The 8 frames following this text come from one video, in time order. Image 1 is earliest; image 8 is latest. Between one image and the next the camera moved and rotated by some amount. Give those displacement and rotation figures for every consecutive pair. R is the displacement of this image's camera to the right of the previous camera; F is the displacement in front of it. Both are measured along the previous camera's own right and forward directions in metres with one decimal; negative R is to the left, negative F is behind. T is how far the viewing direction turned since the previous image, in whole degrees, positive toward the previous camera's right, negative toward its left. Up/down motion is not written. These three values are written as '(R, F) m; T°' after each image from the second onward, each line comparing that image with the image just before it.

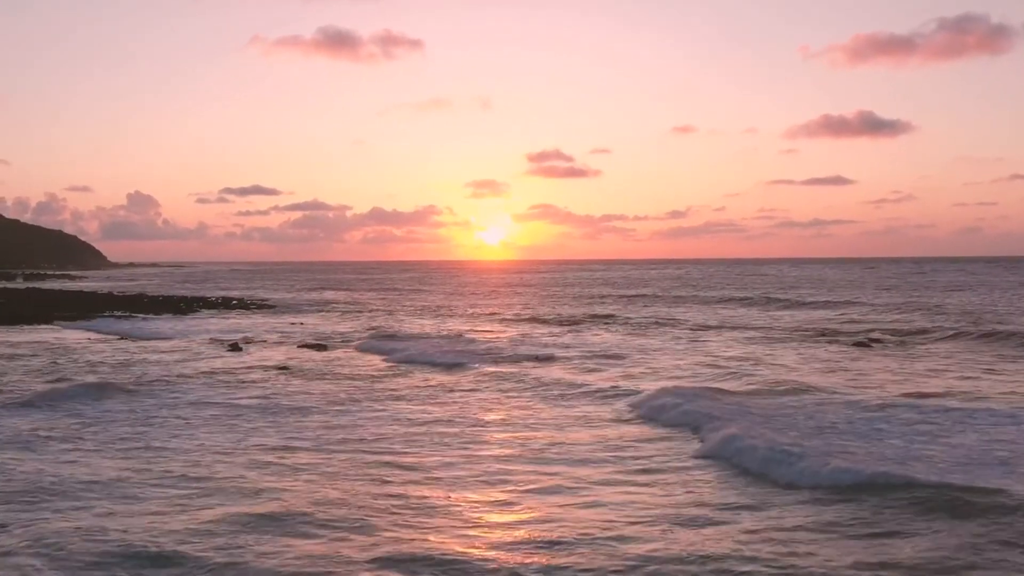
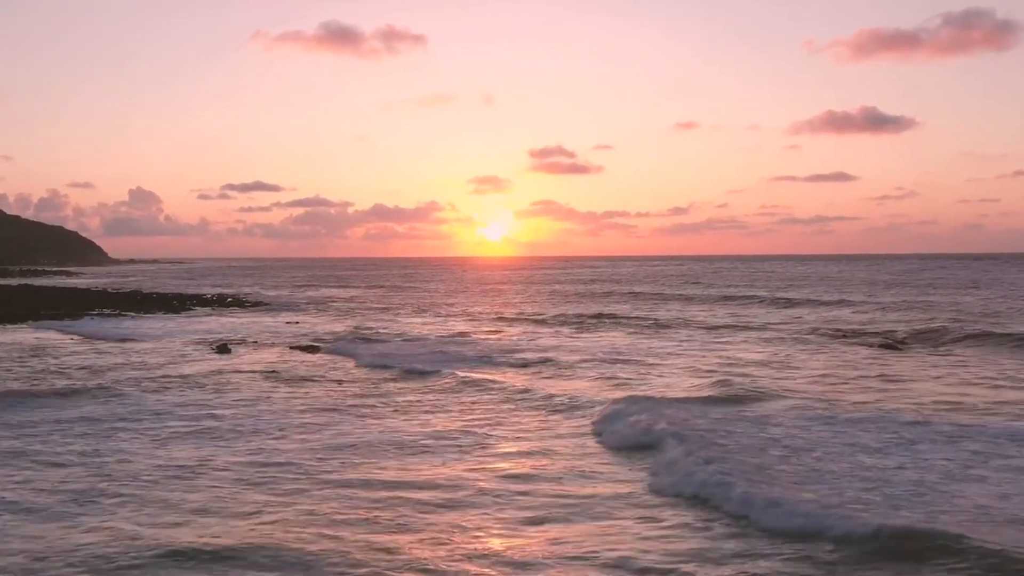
(0.0, +1.6) m; 0°
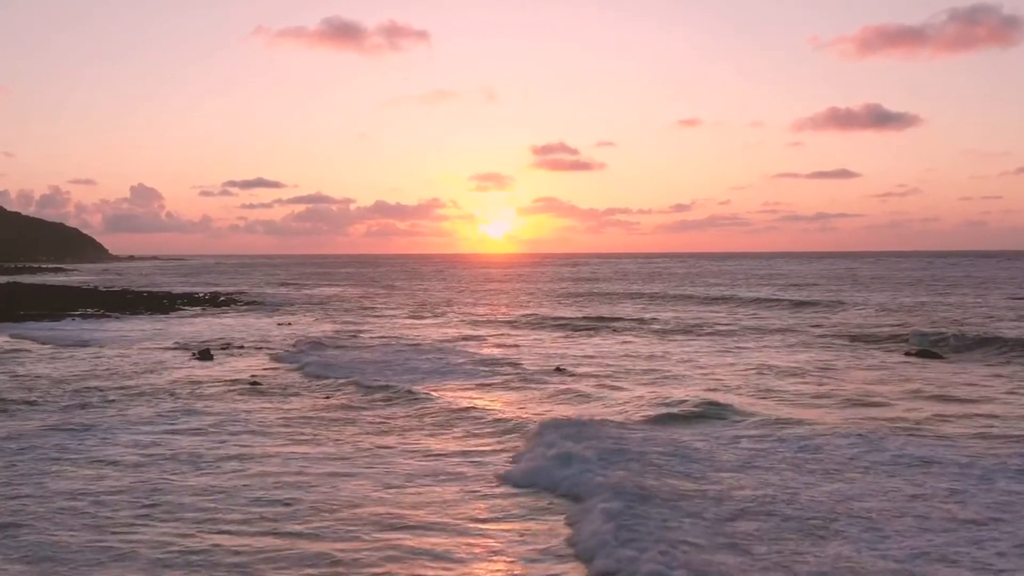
(-0.1, +2.2) m; 0°
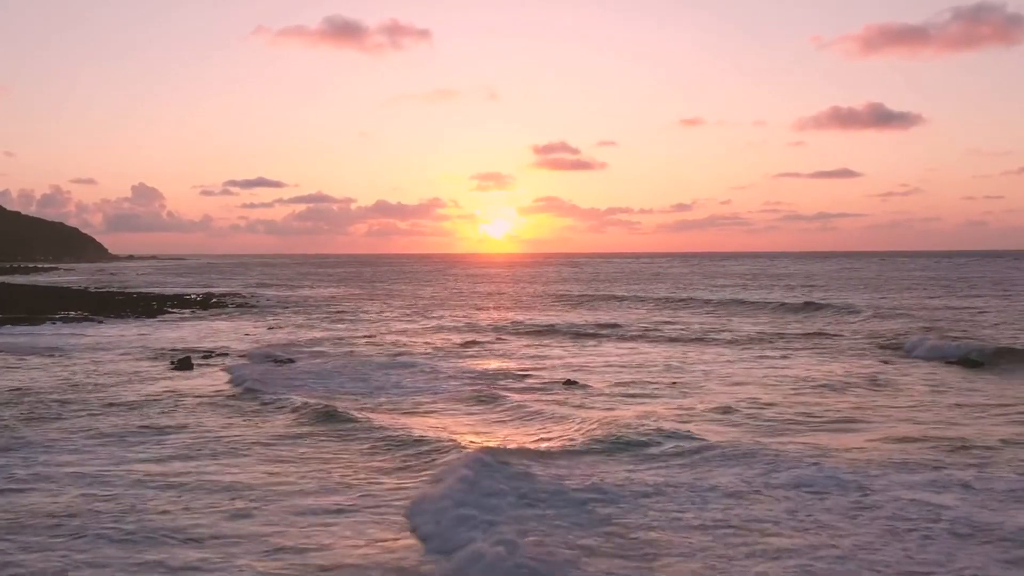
(-0.1, +2.1) m; 0°
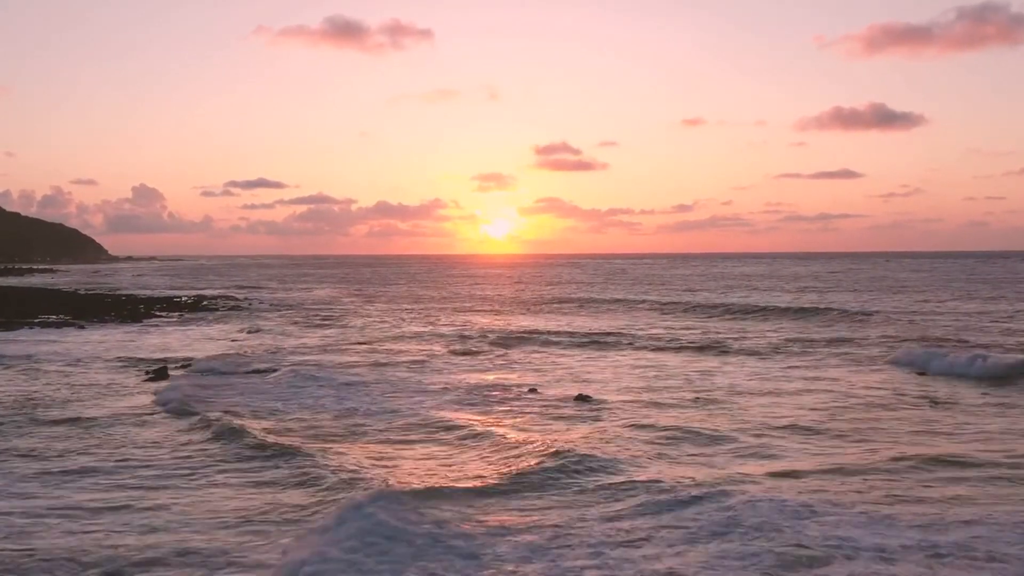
(-0.1, +2.1) m; 0°
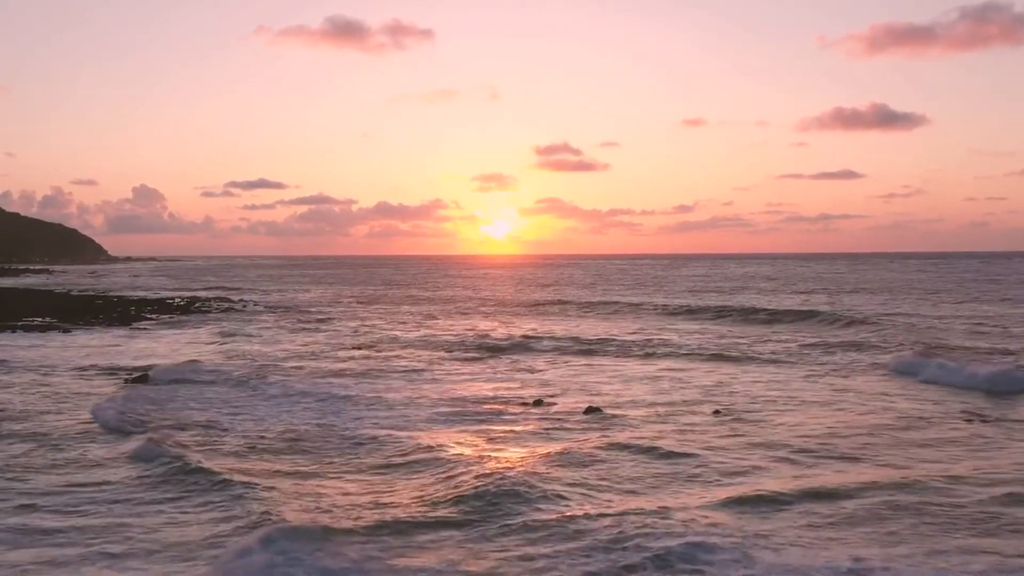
(-0.1, +1.5) m; 0°
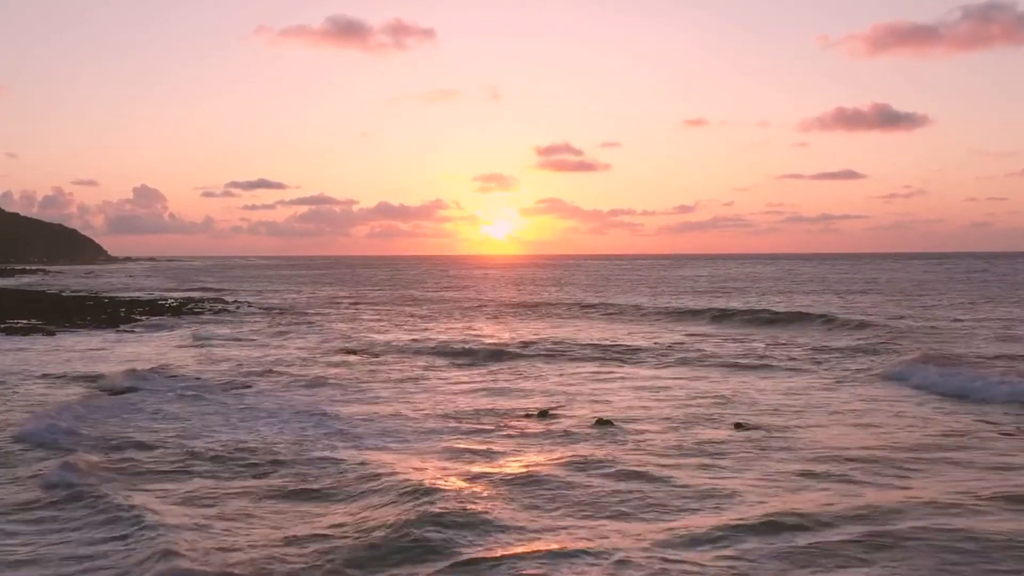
(-0.1, +1.5) m; 0°
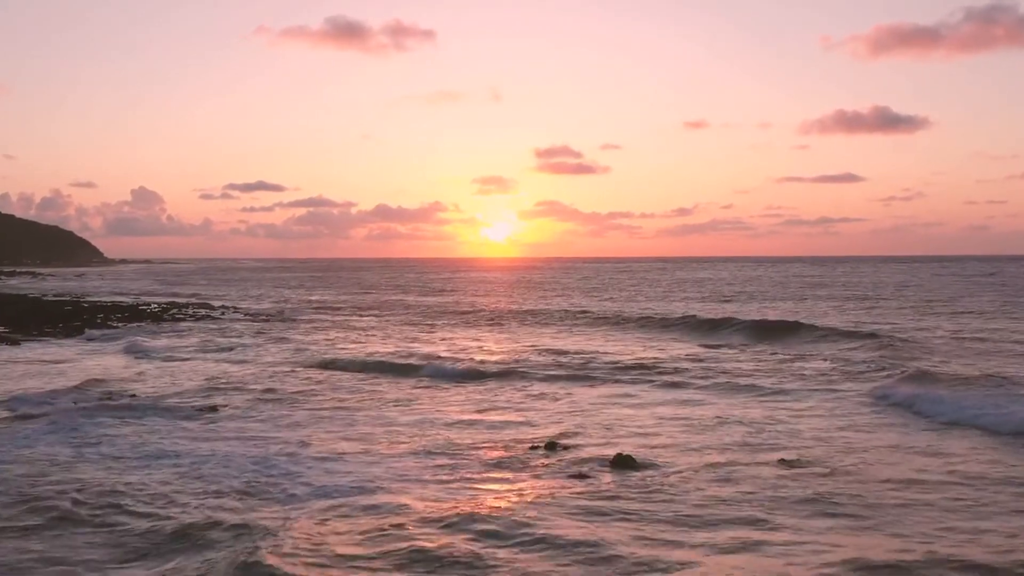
(-0.1, +2.7) m; 0°
